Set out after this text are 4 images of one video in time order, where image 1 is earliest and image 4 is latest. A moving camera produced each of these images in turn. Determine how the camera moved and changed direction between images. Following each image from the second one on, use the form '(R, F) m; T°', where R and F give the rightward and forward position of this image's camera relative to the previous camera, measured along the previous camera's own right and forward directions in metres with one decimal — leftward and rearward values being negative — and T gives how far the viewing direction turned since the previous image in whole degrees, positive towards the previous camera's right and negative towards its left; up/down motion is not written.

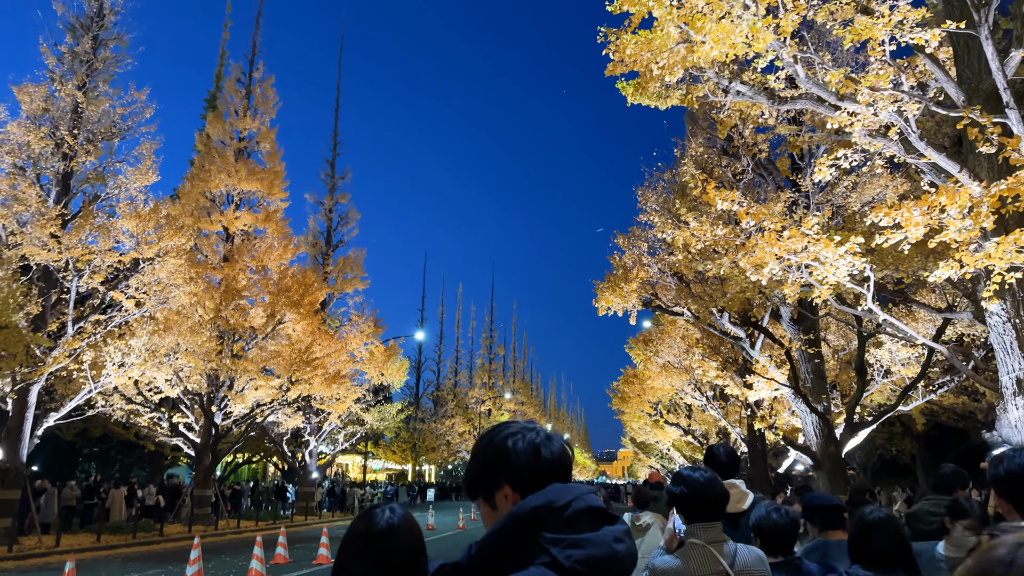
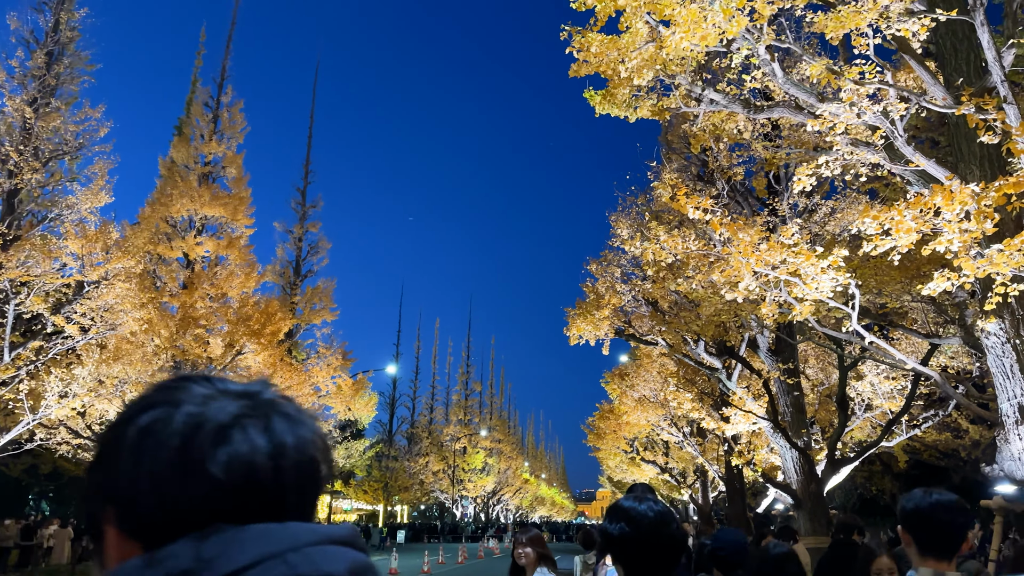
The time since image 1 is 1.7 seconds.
(+0.3, +0.7) m; +2°
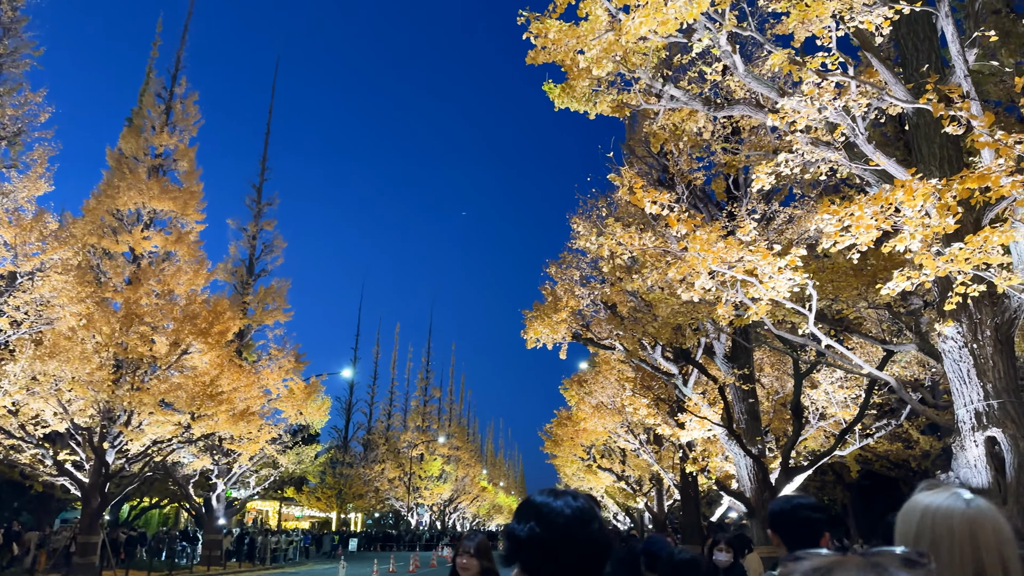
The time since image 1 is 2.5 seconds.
(+0.1, +0.3) m; +3°
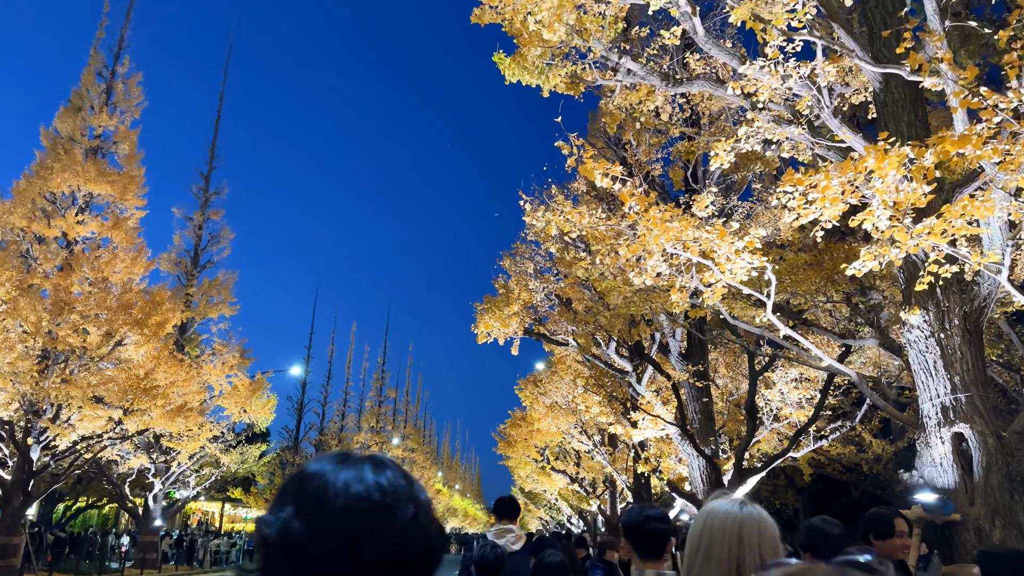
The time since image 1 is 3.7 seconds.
(+0.2, +0.6) m; +3°
